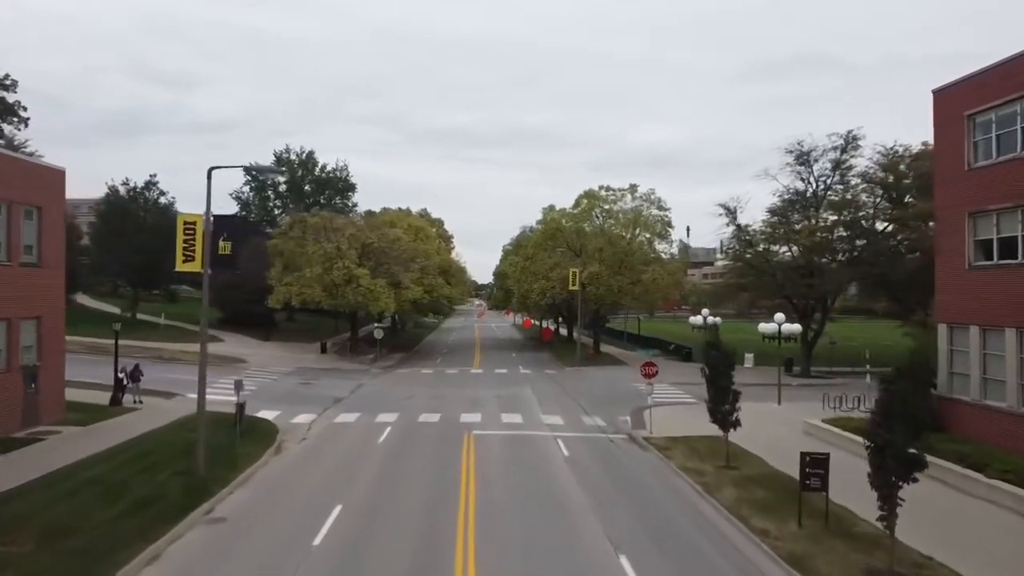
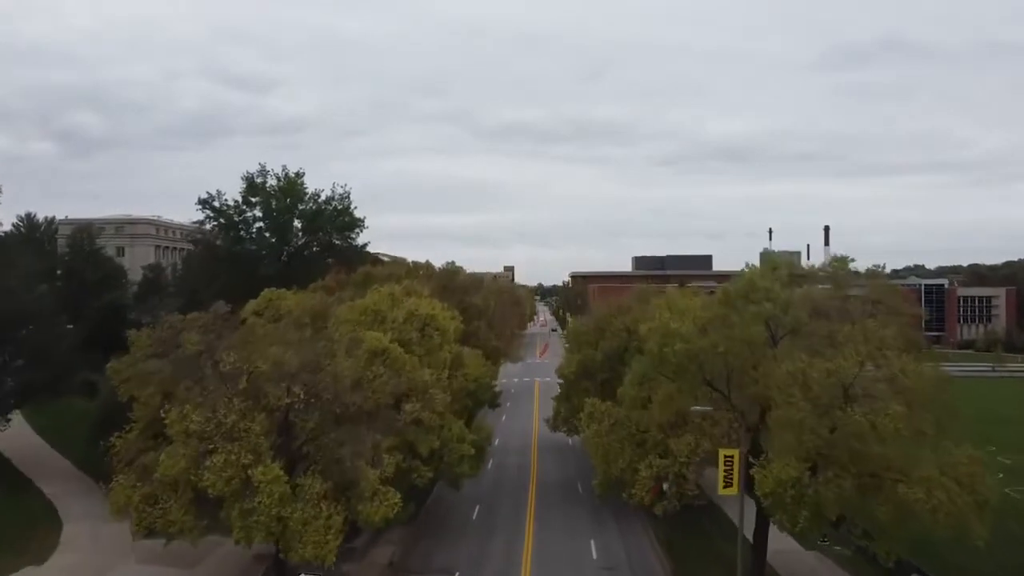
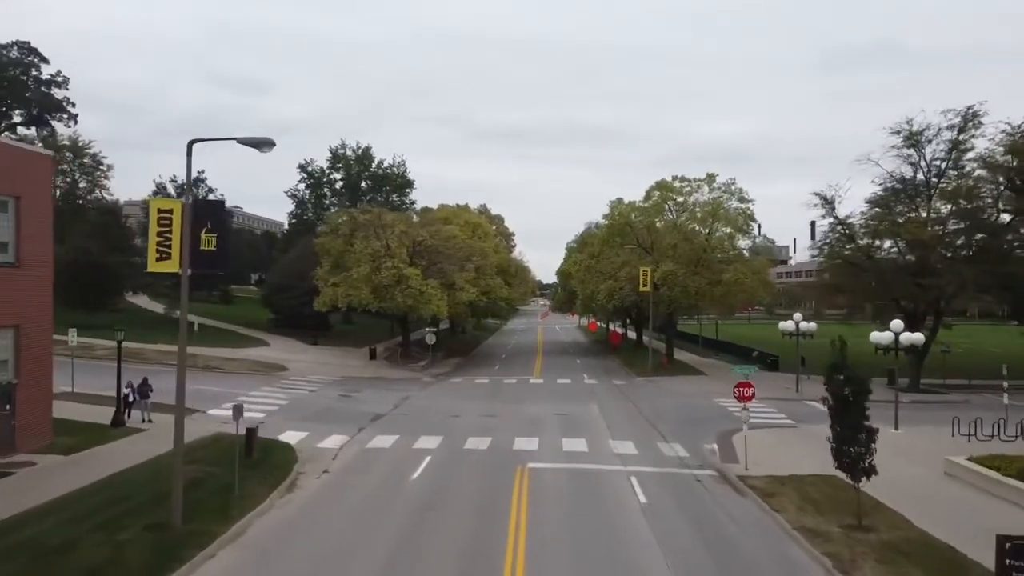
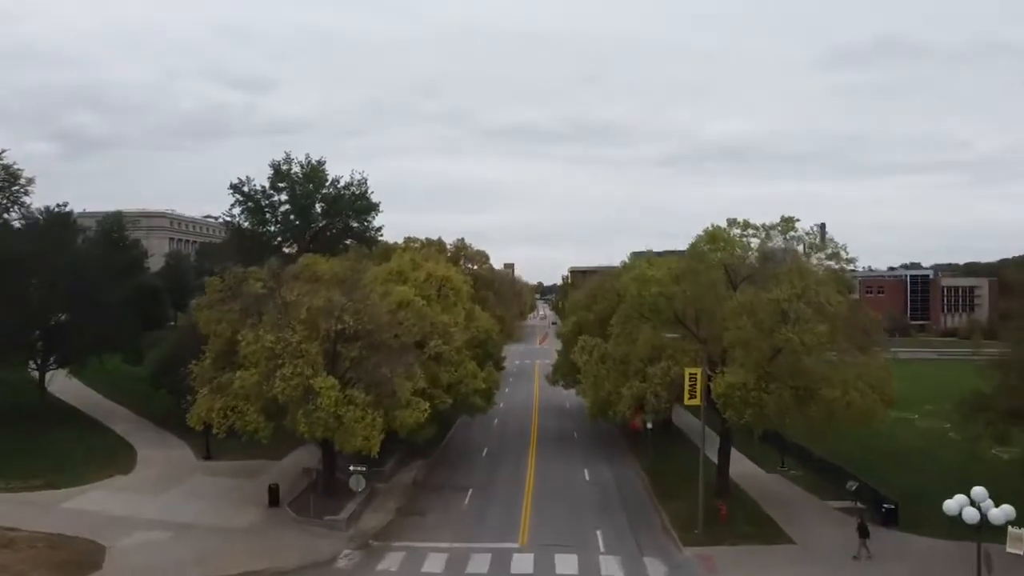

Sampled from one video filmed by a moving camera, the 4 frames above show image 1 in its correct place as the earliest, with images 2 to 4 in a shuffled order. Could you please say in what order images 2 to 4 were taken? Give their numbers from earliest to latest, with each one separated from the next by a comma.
3, 4, 2
